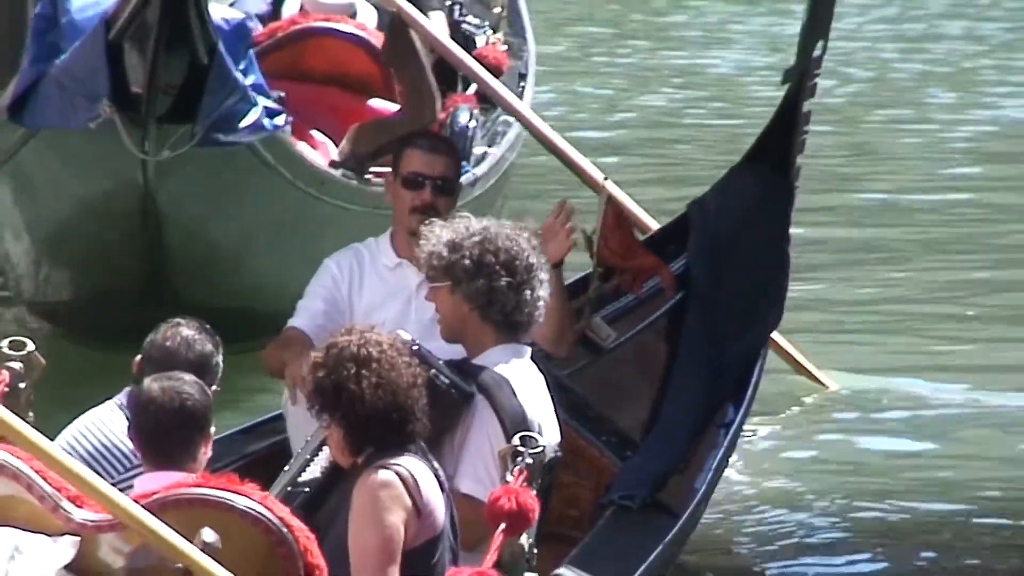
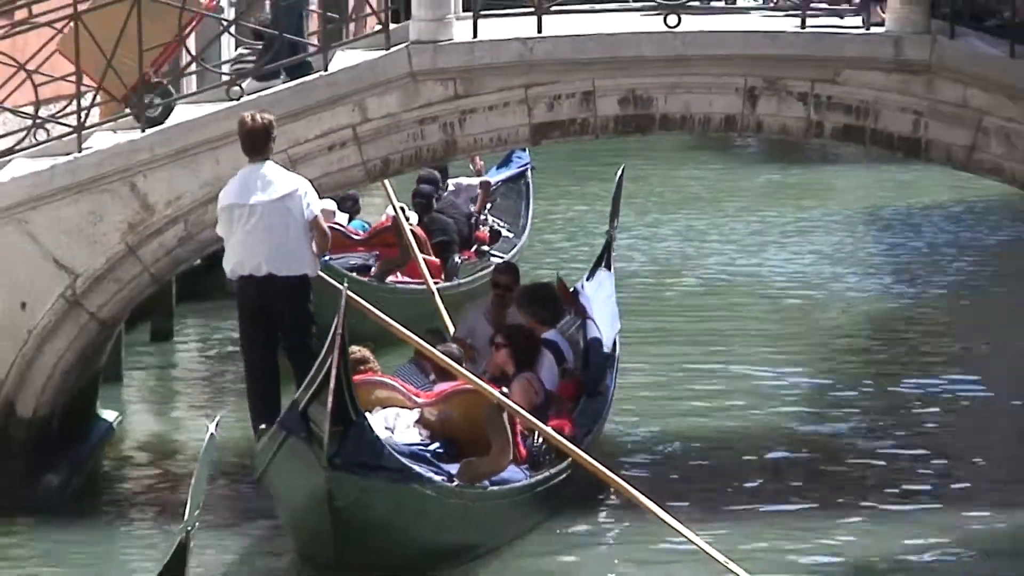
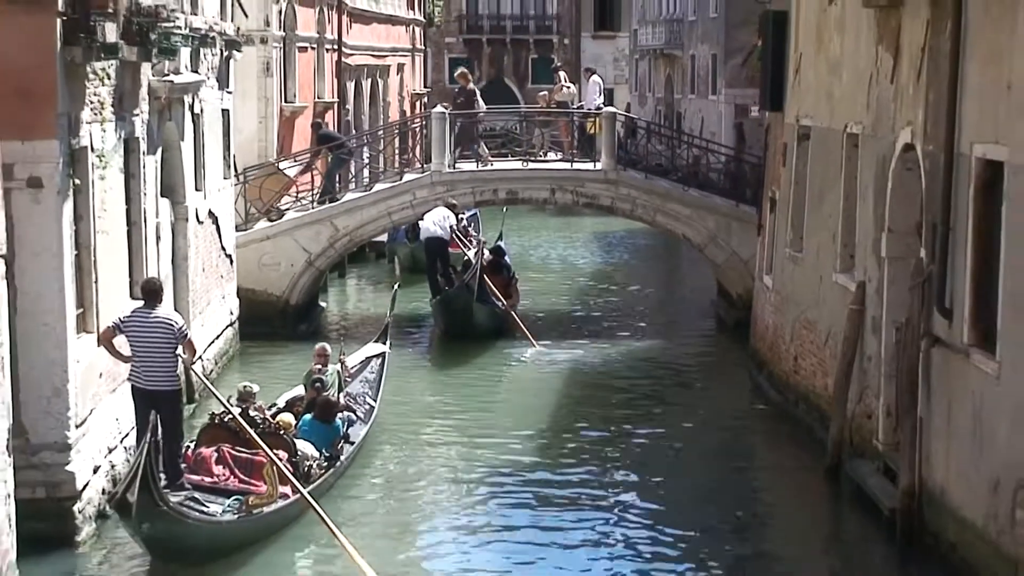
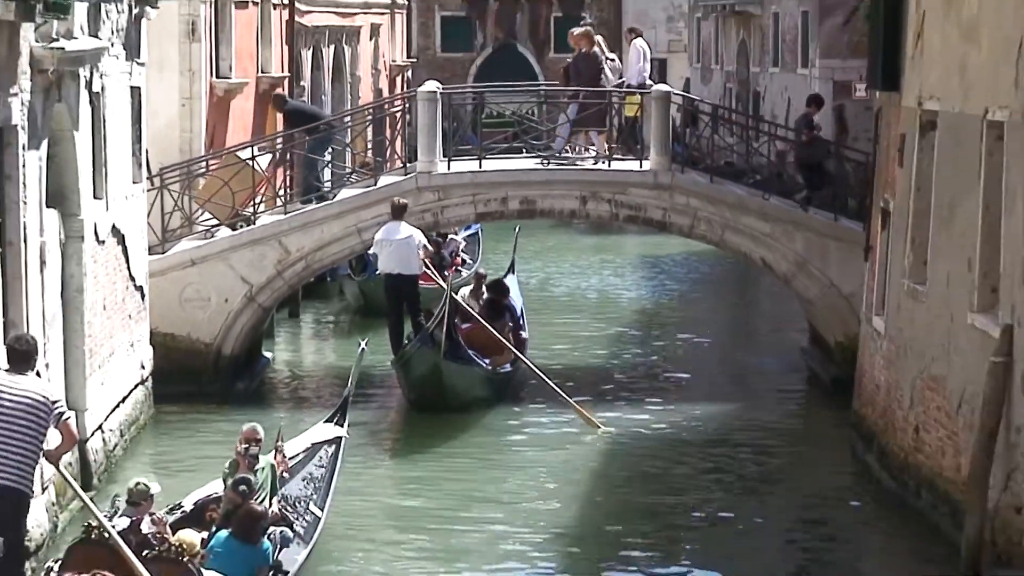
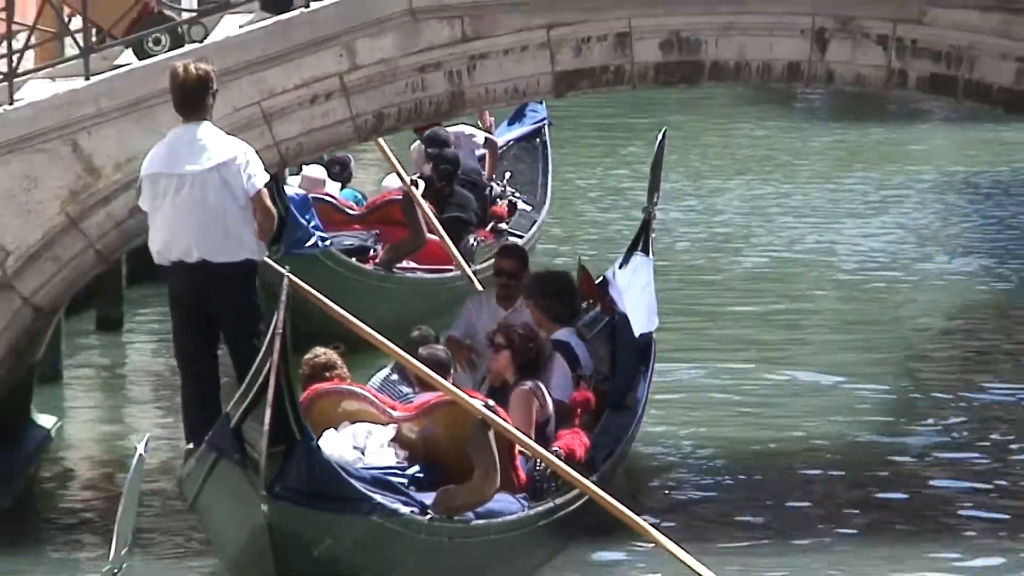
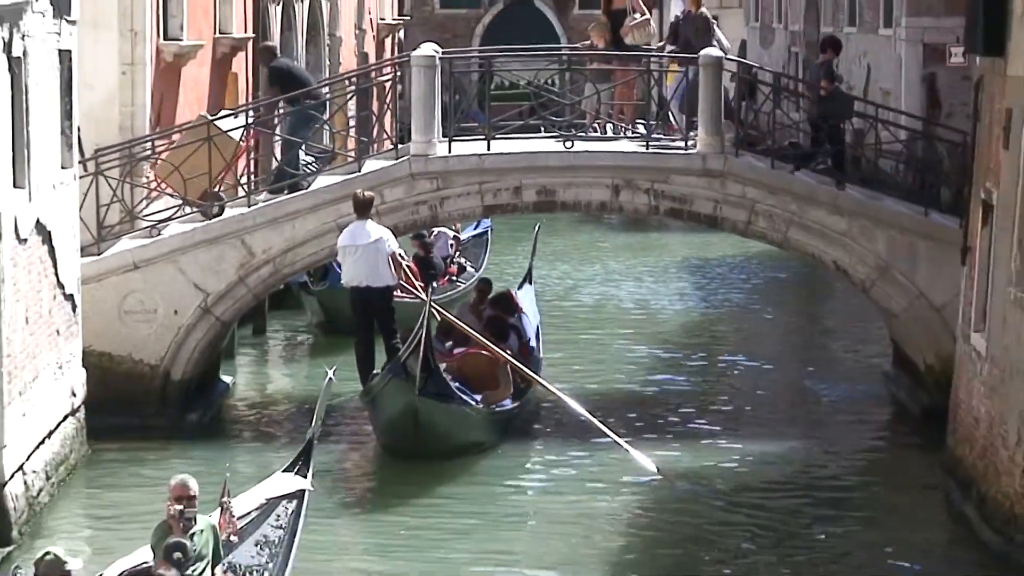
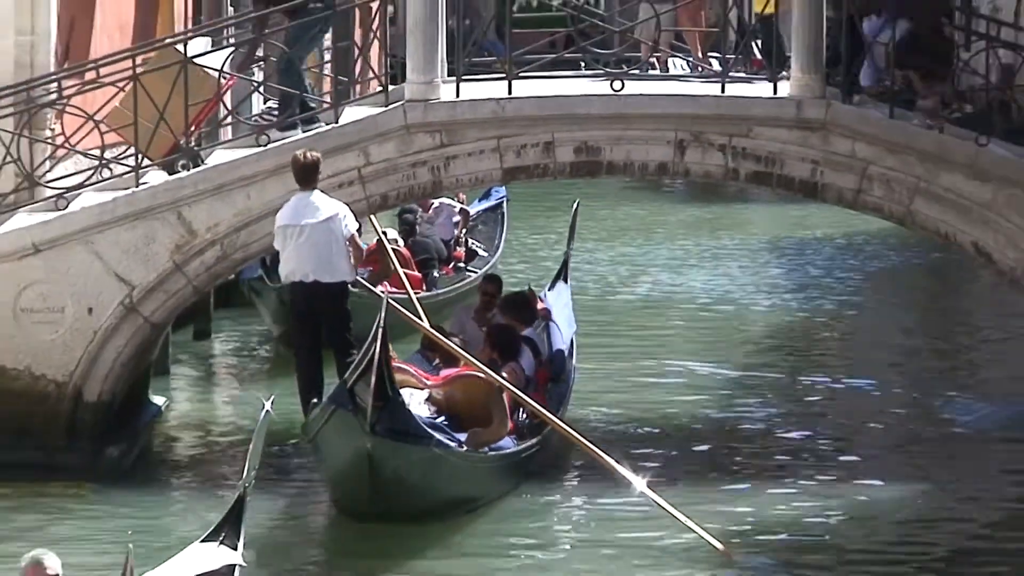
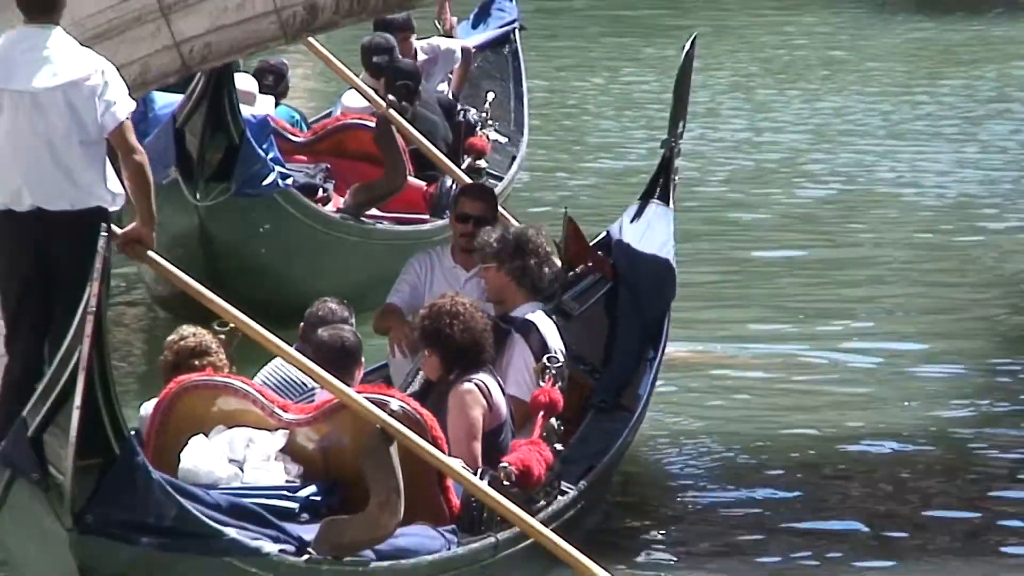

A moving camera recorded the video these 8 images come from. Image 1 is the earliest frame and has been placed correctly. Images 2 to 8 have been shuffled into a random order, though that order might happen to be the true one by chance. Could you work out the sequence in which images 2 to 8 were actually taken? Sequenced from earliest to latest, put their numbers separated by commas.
8, 5, 2, 7, 6, 4, 3
